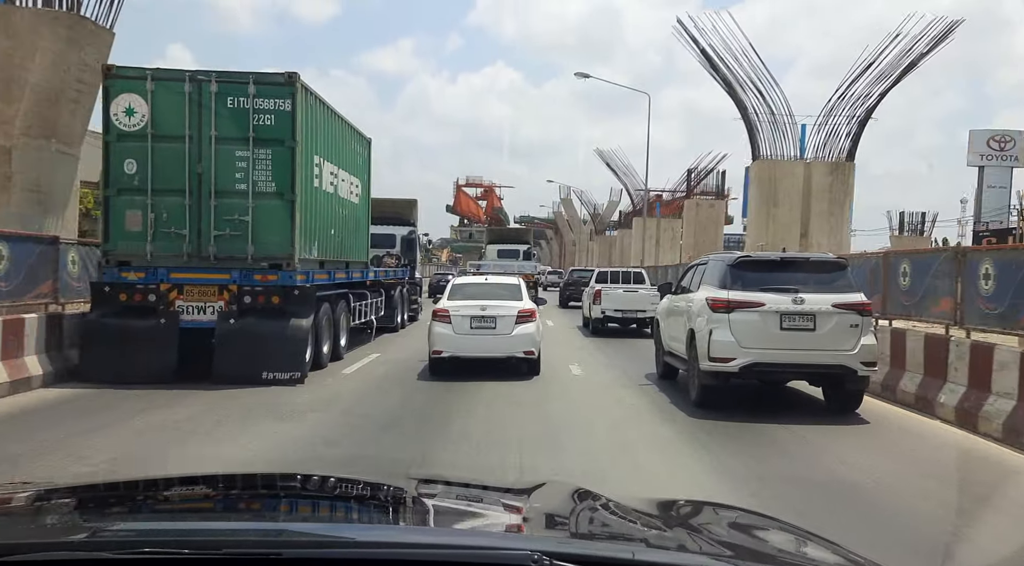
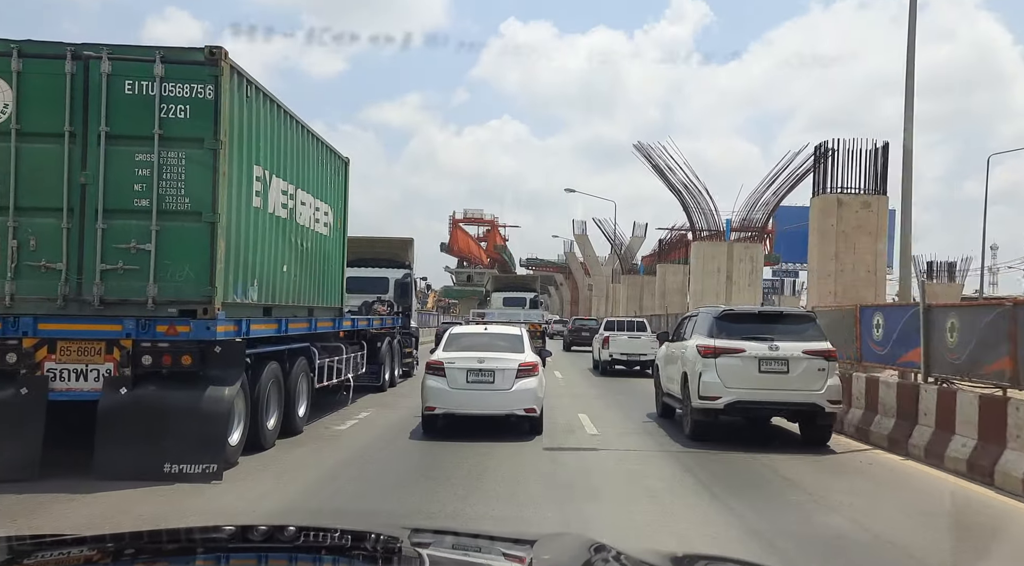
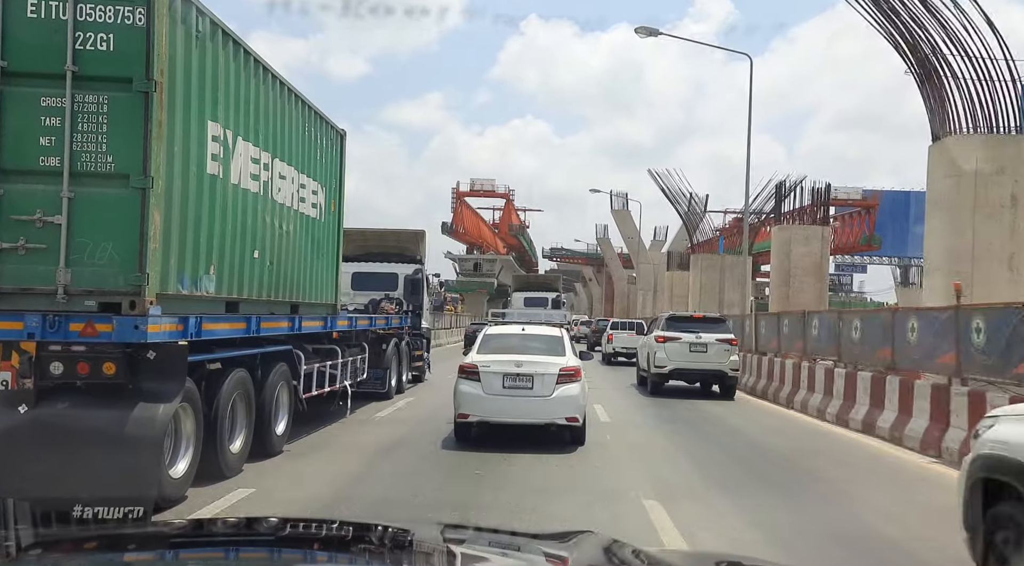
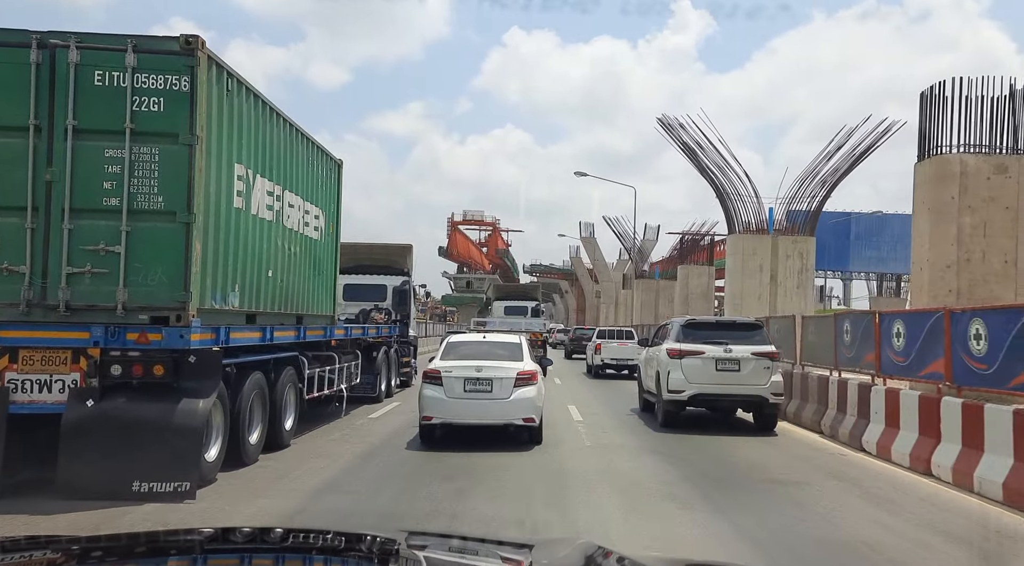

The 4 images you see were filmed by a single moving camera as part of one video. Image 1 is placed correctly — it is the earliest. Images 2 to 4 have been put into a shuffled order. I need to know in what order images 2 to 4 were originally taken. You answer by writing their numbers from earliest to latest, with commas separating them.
2, 4, 3
